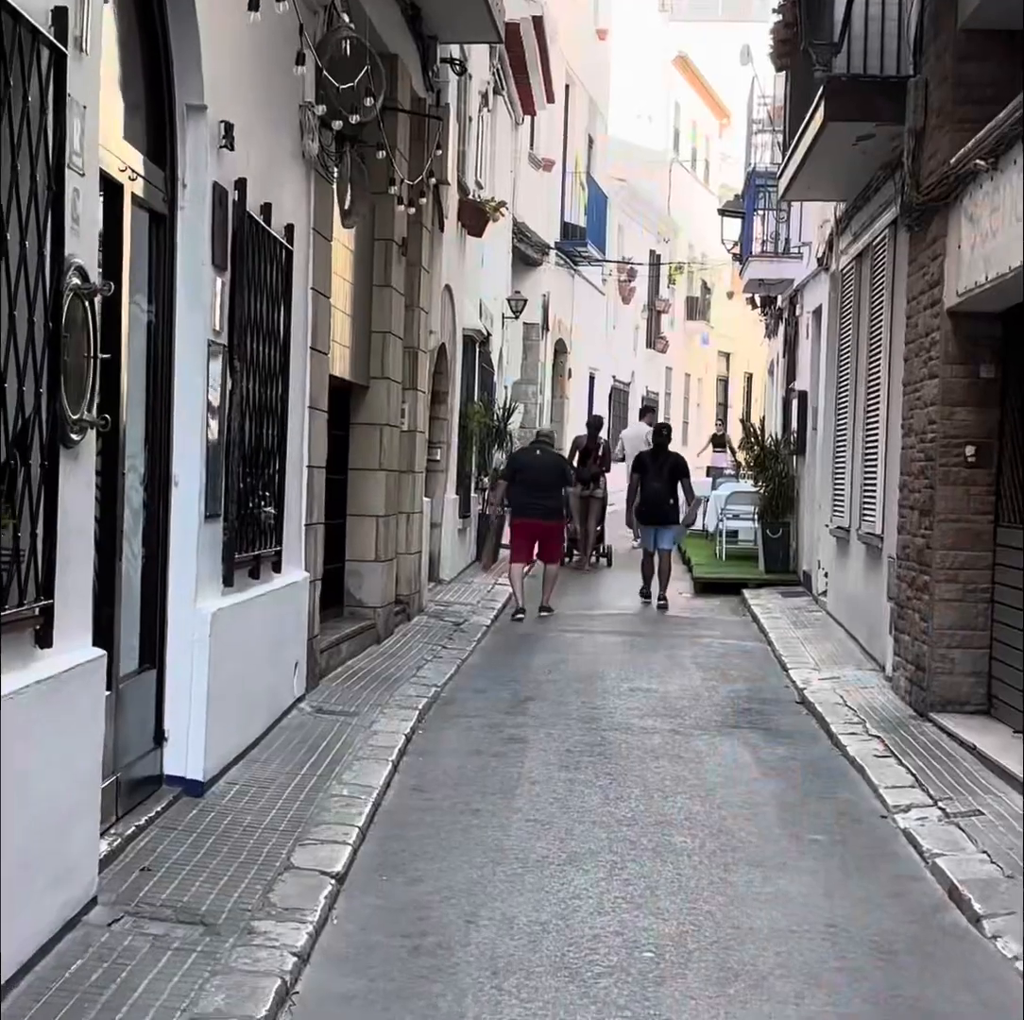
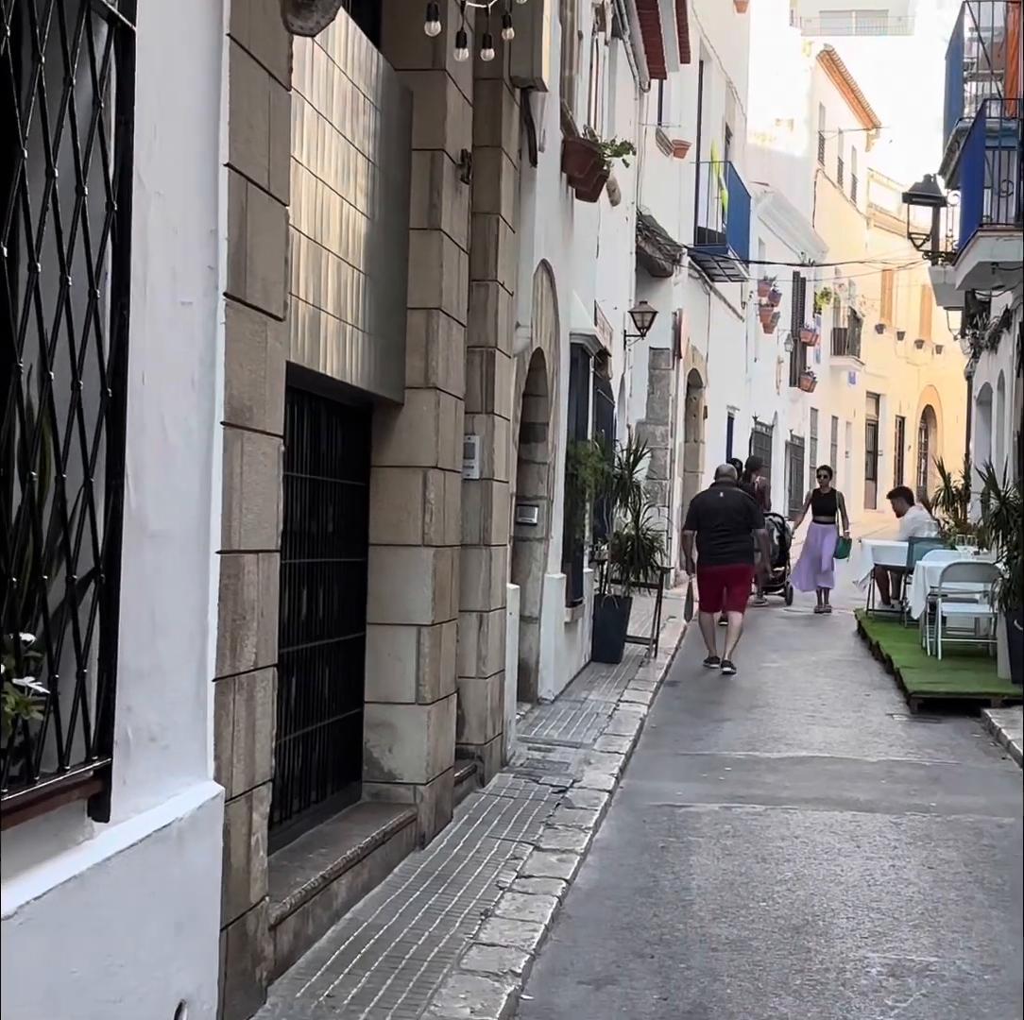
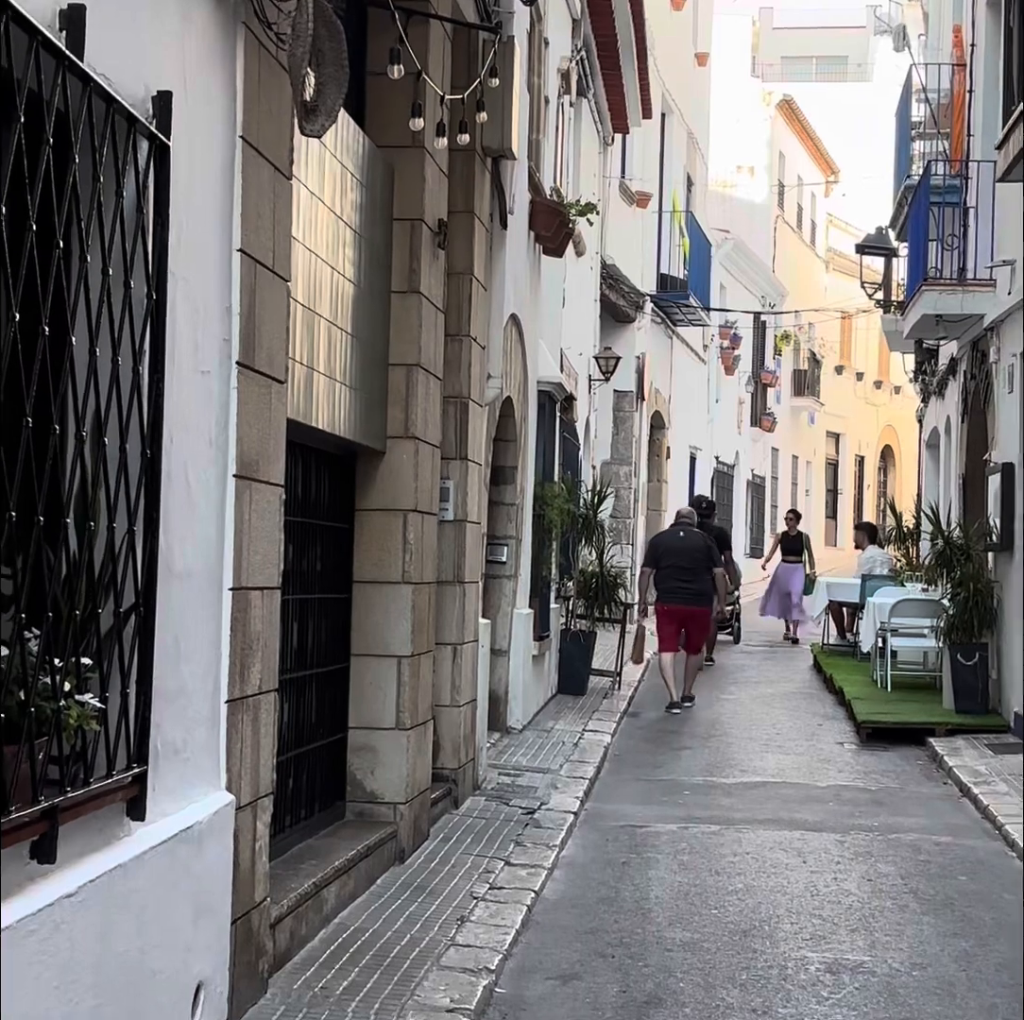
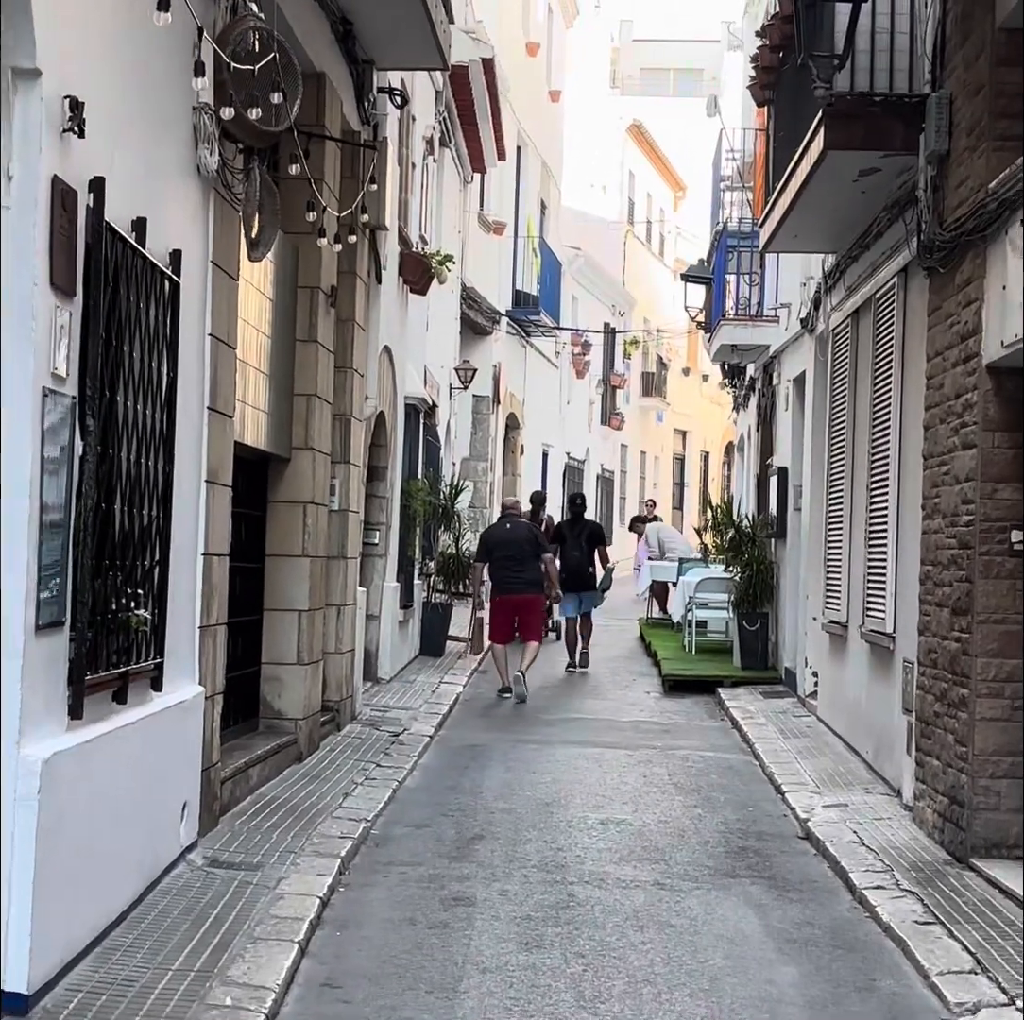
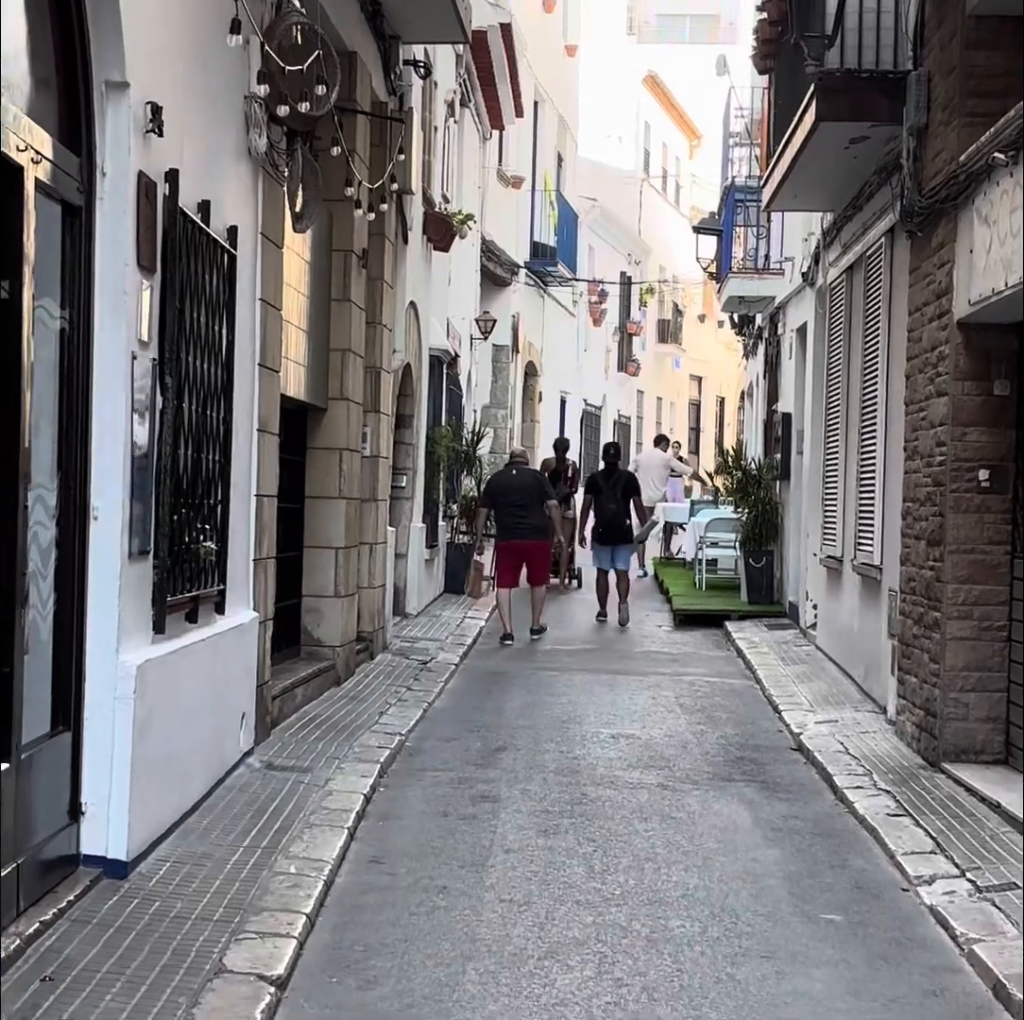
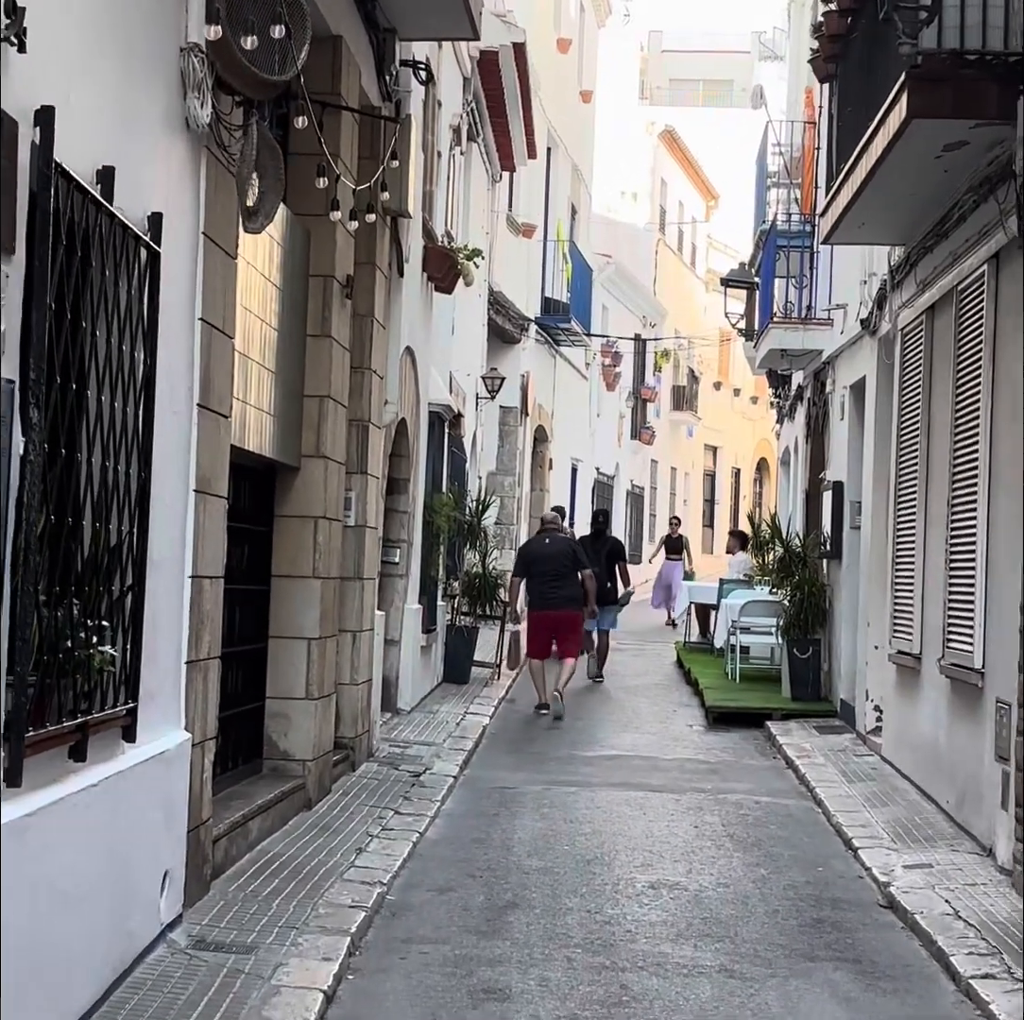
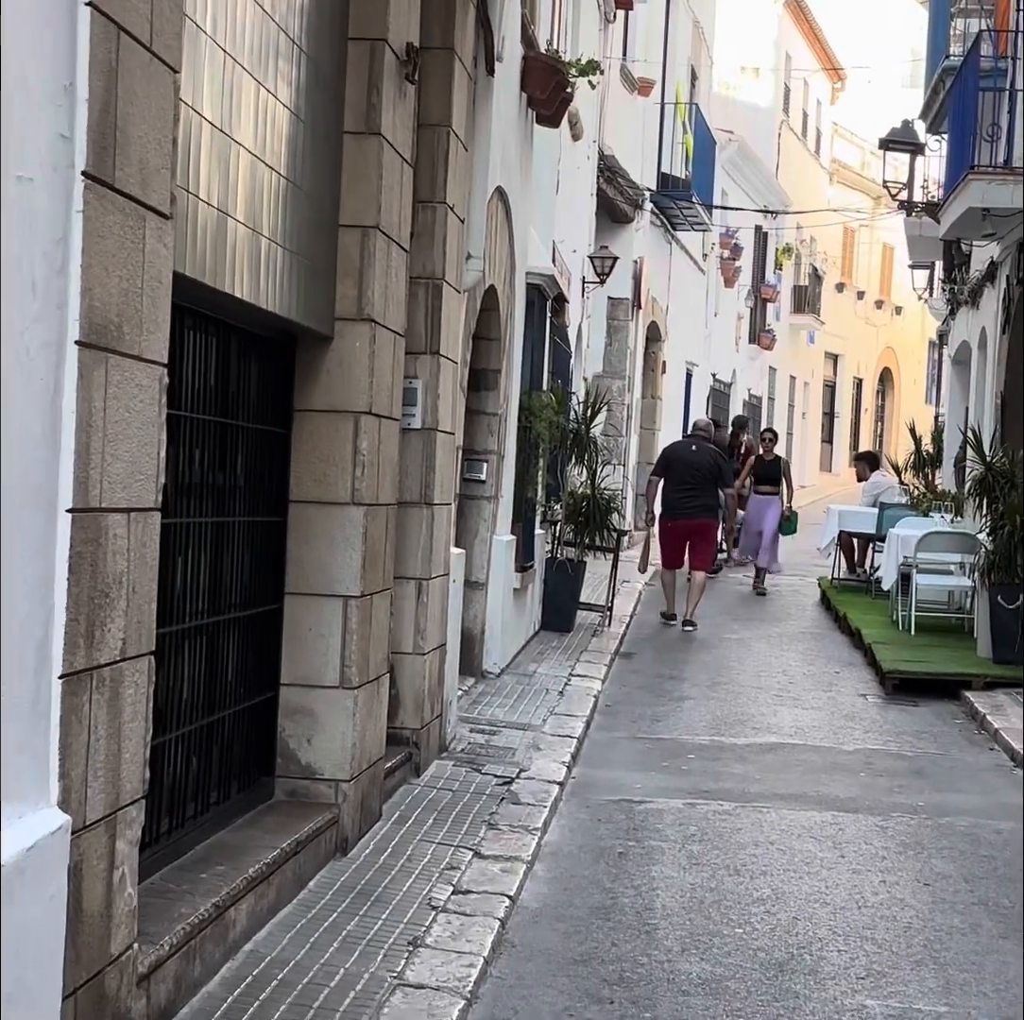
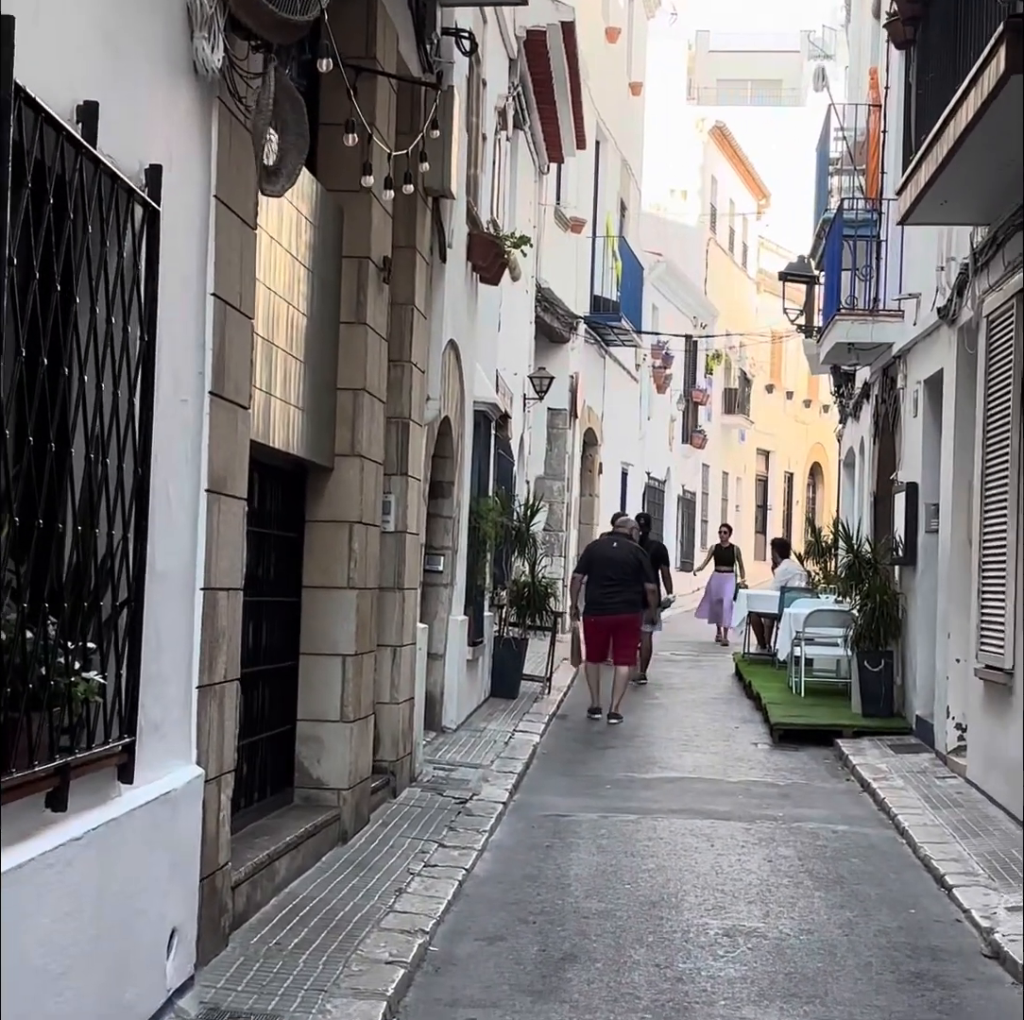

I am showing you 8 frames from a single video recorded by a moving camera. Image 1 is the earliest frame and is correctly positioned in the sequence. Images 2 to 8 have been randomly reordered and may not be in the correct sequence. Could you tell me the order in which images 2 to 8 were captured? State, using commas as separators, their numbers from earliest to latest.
5, 4, 6, 8, 3, 2, 7
